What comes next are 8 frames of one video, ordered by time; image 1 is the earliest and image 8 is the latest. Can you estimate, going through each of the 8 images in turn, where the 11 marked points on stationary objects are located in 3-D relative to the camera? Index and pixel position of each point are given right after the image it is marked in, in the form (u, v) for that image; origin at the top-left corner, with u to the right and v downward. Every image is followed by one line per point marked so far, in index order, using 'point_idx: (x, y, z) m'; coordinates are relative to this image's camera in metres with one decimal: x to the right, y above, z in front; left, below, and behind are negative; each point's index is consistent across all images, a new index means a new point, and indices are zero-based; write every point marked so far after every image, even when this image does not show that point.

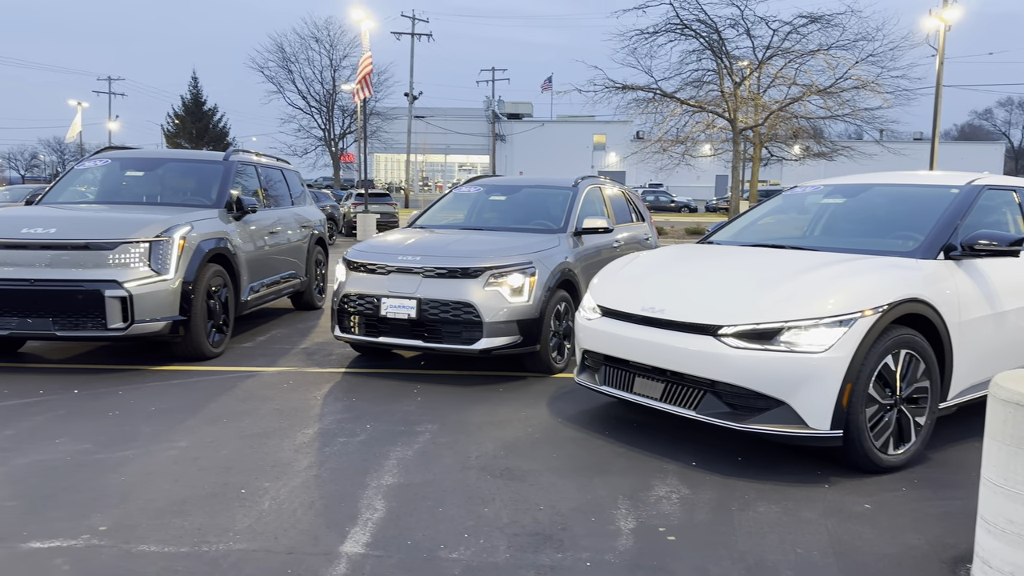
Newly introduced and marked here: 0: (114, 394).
0: (-2.7, -0.7, +5.5) m
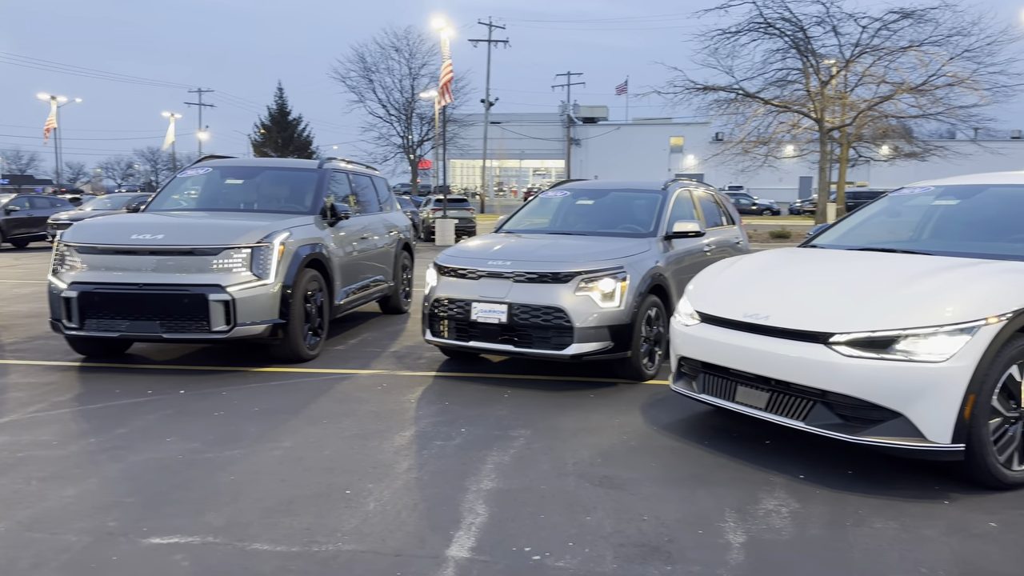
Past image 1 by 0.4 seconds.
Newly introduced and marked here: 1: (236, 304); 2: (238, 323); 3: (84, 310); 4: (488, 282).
0: (-2.0, -0.7, +5.7) m
1: (-2.1, -0.1, +6.2) m
2: (-2.1, -0.3, +6.2) m
3: (-3.3, -0.2, +6.3) m
4: (-0.2, 0.0, +5.9) m
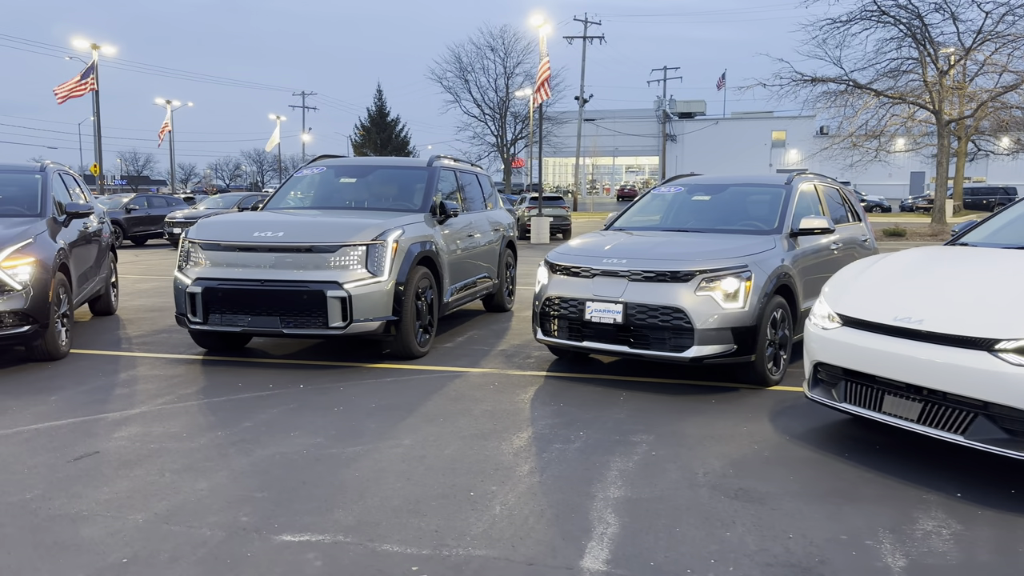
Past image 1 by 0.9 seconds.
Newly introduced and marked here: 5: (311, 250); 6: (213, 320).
0: (-1.2, -0.7, +5.7) m
1: (-1.2, -0.1, +6.2) m
2: (-1.2, -0.2, +6.3) m
3: (-2.4, -0.1, +6.5) m
4: (+0.7, +0.1, +5.7) m
5: (-1.6, +0.3, +6.3) m
6: (-2.4, -0.3, +6.5) m
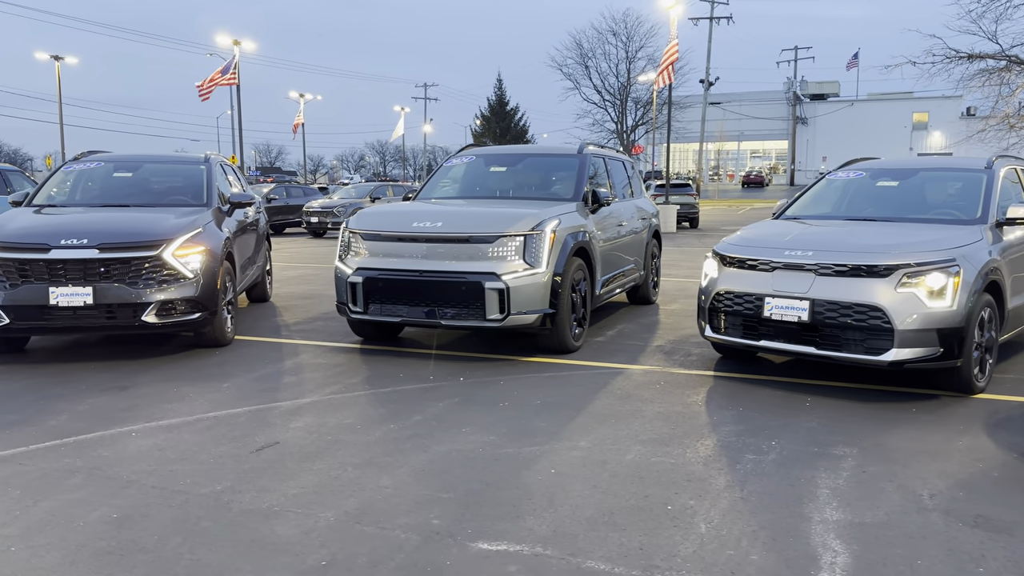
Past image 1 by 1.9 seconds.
0: (-0.1, -0.7, +5.6) m
1: (0.0, 0.0, +6.1) m
2: (0.0, -0.2, +6.1) m
3: (-1.1, -0.1, +6.5) m
4: (+1.8, +0.1, +5.3) m
5: (-0.3, +0.4, +6.2) m
6: (-1.1, -0.2, +6.5) m
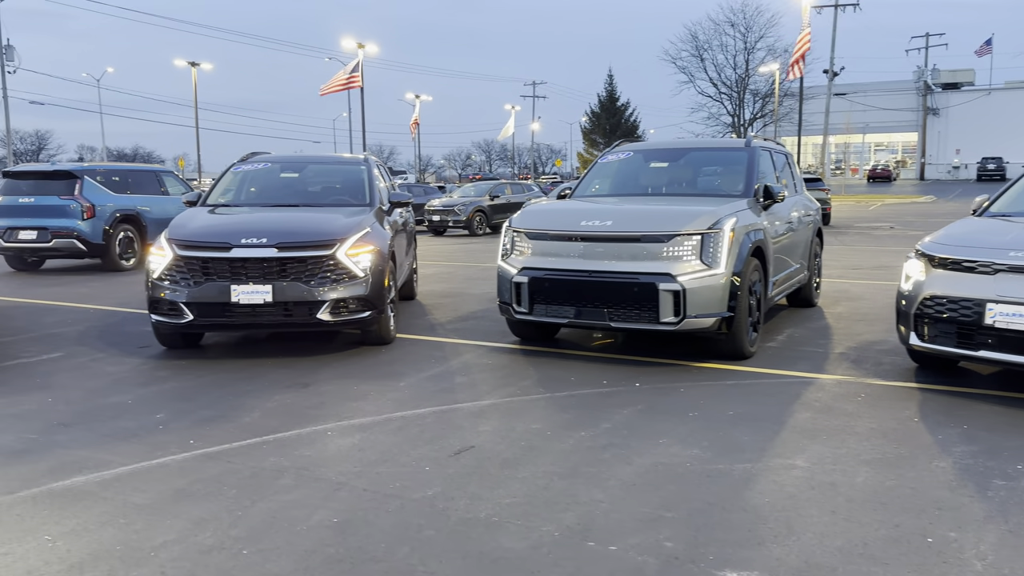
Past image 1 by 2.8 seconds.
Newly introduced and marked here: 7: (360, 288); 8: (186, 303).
0: (+1.1, -0.7, +5.3) m
1: (+1.2, 0.0, +5.8) m
2: (+1.2, -0.2, +5.8) m
3: (+0.2, -0.1, +6.3) m
4: (+2.9, +0.1, +4.8) m
5: (+0.9, +0.3, +5.9) m
6: (+0.2, -0.2, +6.4) m
7: (-1.2, 0.0, +6.5) m
8: (-2.5, -0.1, +6.4) m
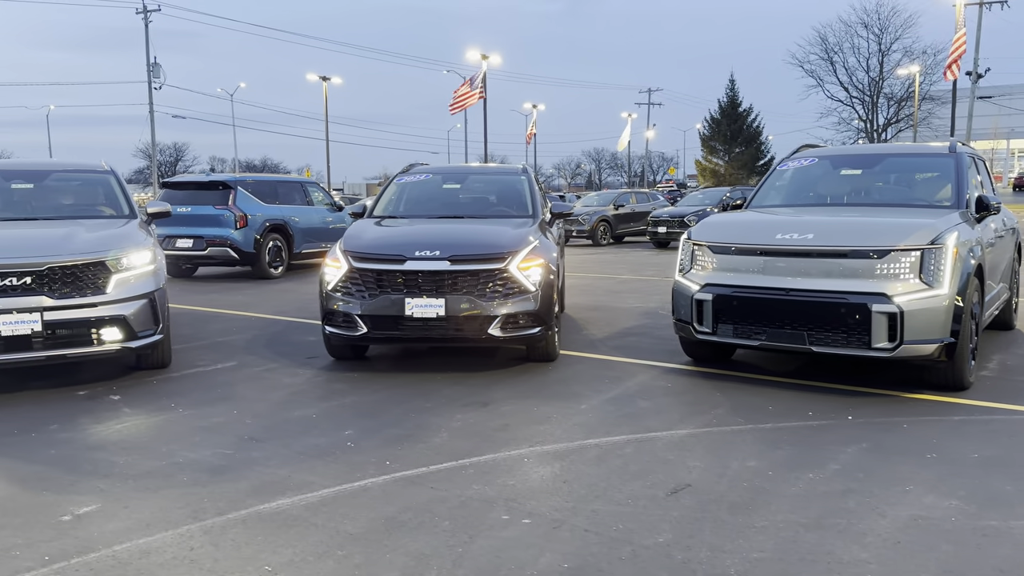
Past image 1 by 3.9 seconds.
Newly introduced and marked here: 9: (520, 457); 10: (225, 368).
0: (+2.3, -0.8, +4.7) m
1: (+2.5, -0.2, +5.2) m
2: (+2.5, -0.3, +5.2) m
3: (+1.5, -0.2, +5.9) m
4: (+4.0, -0.1, +4.0) m
5: (+2.2, +0.2, +5.4) m
6: (+1.5, -0.3, +5.9) m
7: (+0.2, -0.1, +6.2) m
8: (-1.2, -0.2, +6.3) m
9: (0.0, -0.9, +4.2) m
10: (-2.3, -0.7, +6.7) m
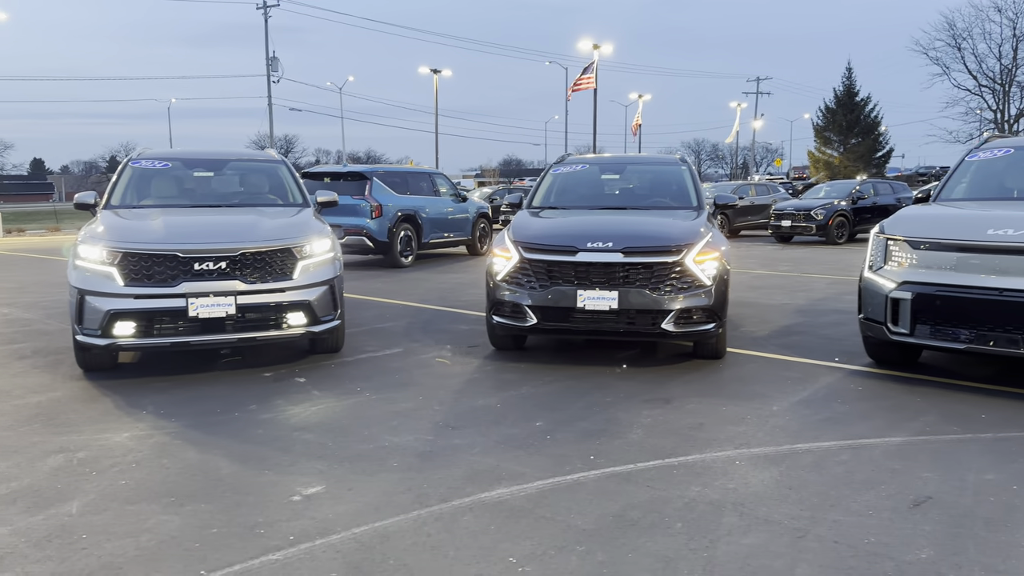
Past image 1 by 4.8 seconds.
0: (+3.3, -0.8, +4.3) m
1: (+3.6, -0.2, +4.8) m
2: (+3.6, -0.4, +4.8) m
3: (+2.7, -0.2, +5.6) m
4: (+5.0, -0.2, +3.4) m
5: (+3.4, +0.2, +5.0) m
6: (+2.8, -0.3, +5.6) m
7: (+1.4, -0.1, +6.1) m
8: (+0.1, -0.1, +6.2) m
9: (+1.1, -0.9, +4.1) m
10: (-1.0, -0.6, +6.8) m
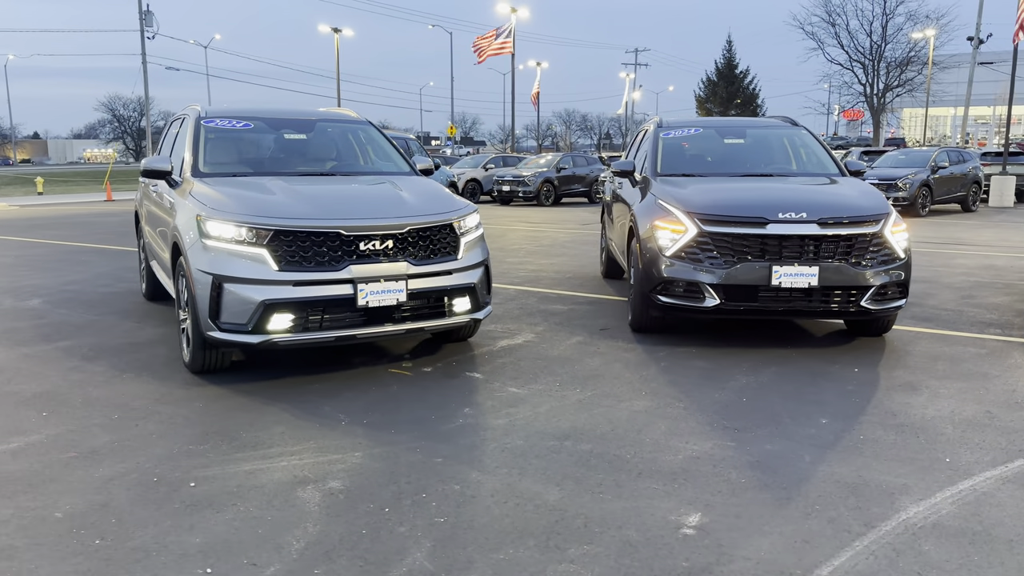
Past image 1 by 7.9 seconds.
0: (+4.9, -0.7, +4.3) m
1: (+5.1, 0.0, +4.8) m
2: (+5.1, -0.2, +4.8) m
3: (+4.1, 0.0, +5.4) m
4: (+6.7, 0.0, +3.7) m
5: (+4.8, +0.4, +4.9) m
6: (+4.1, -0.1, +5.5) m
7: (+2.7, +0.1, +5.7) m
8: (+1.4, 0.0, +5.7) m
9: (+2.7, -0.8, +3.7) m
10: (+0.2, -0.4, +6.1) m
